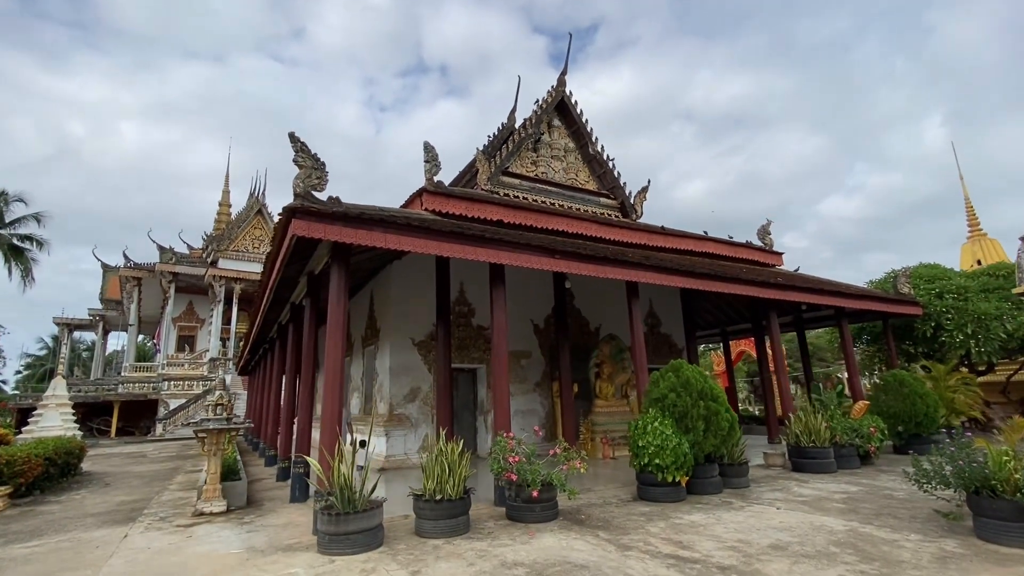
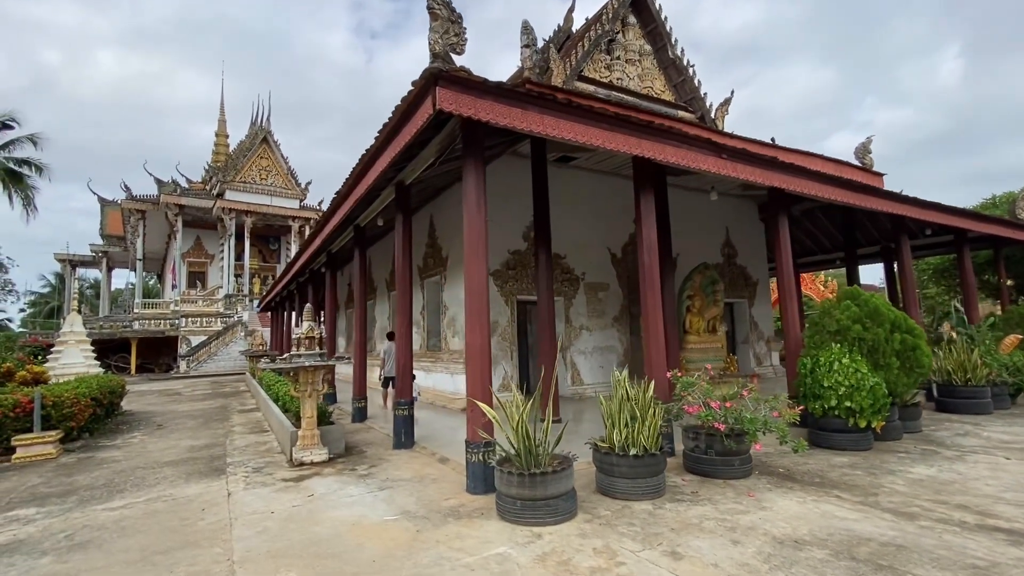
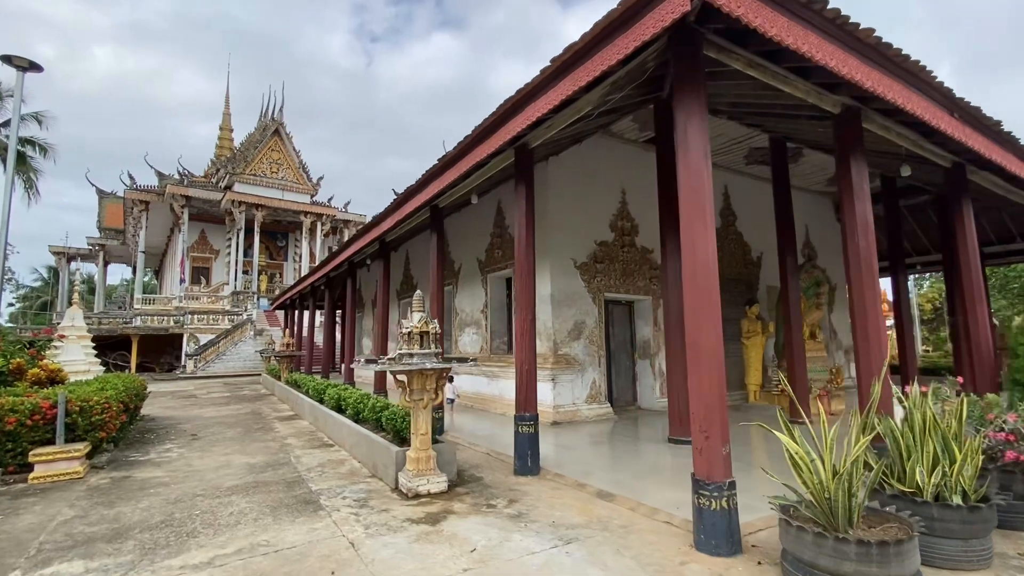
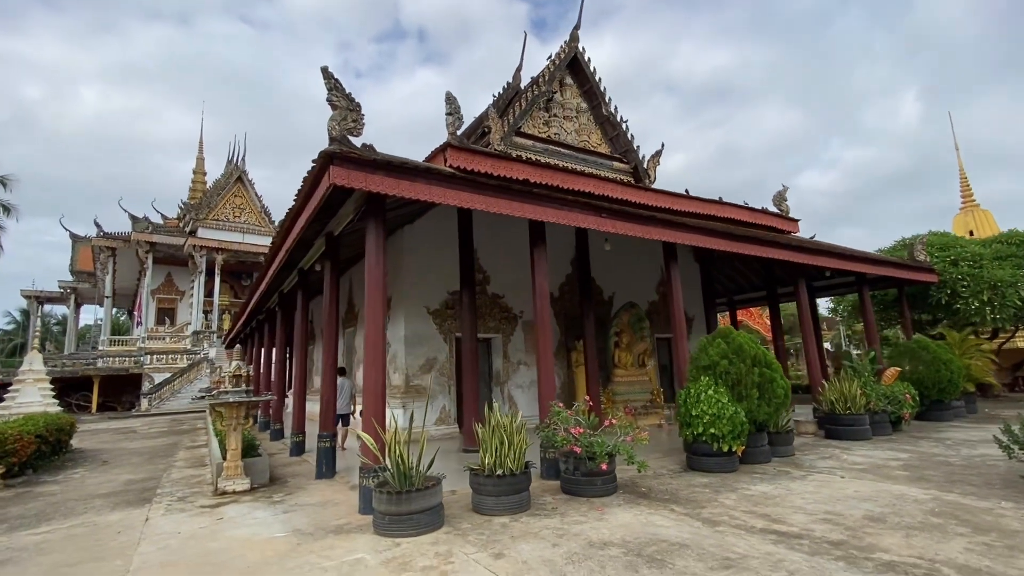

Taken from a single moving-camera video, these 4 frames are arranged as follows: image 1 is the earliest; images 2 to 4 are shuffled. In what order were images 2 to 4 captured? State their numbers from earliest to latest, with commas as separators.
4, 2, 3
